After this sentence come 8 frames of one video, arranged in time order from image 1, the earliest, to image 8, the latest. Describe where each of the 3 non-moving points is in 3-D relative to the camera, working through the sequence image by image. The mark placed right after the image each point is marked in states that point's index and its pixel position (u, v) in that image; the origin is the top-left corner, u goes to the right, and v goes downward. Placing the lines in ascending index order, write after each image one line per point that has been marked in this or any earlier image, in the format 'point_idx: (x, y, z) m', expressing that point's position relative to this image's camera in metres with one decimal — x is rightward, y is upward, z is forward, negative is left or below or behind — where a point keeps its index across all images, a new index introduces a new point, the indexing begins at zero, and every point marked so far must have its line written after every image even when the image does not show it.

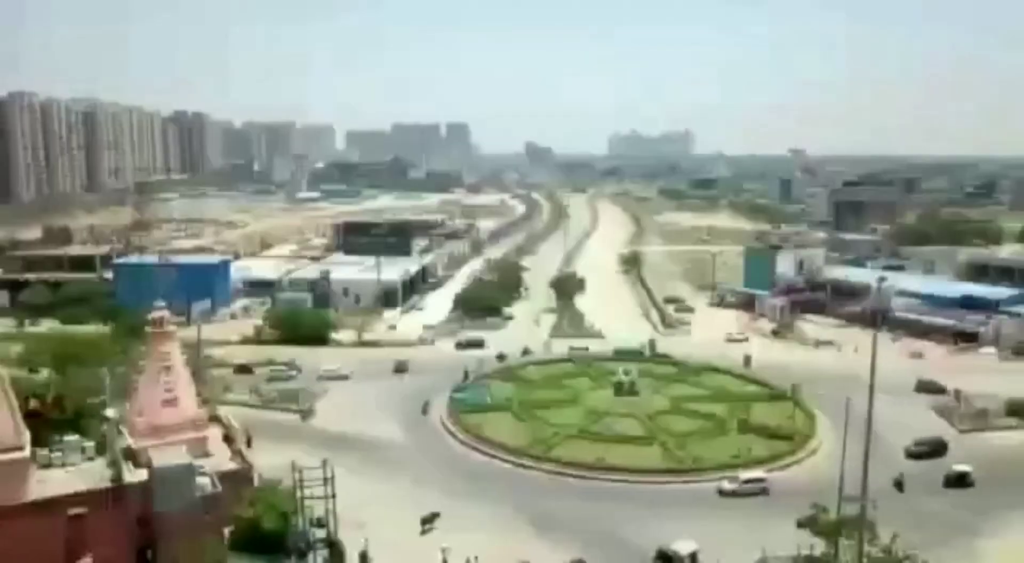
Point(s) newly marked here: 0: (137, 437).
0: (-9.4, -4.0, +21.7) m
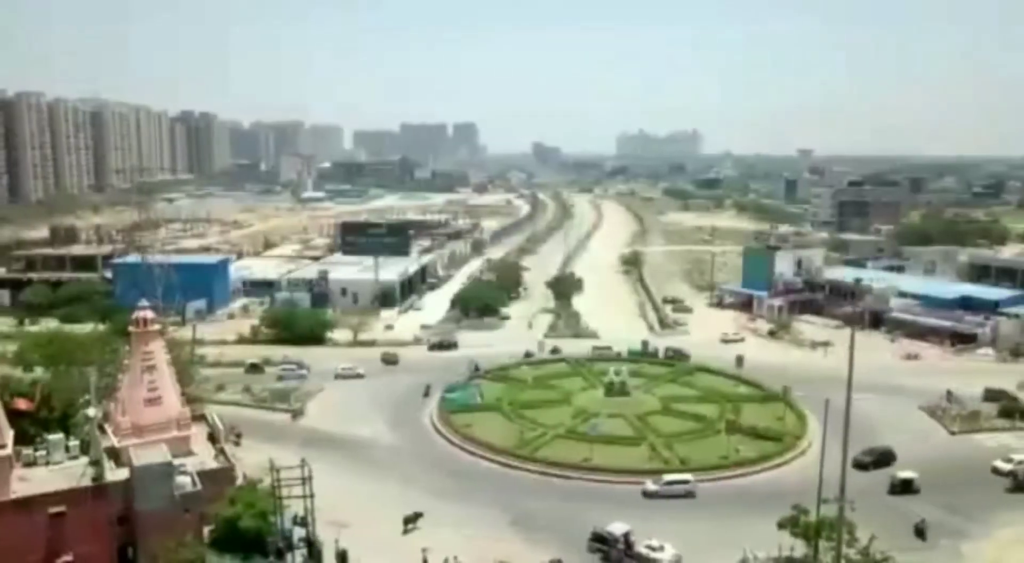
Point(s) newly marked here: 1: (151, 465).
0: (-9.8, -4.0, +21.8) m
1: (-8.1, -4.2, +19.6) m
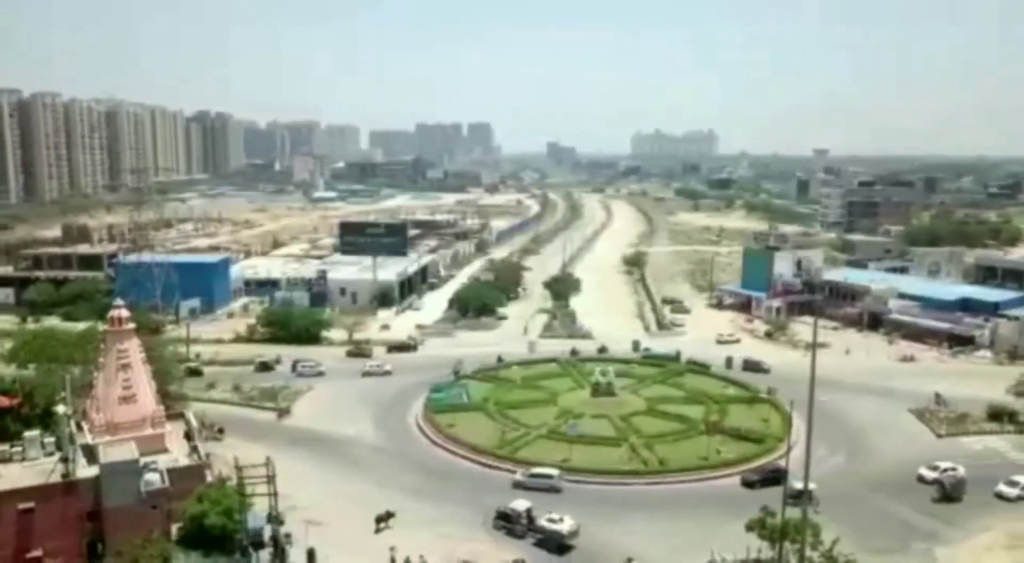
0: (-10.7, -4.0, +22.1) m
1: (-9.0, -4.1, +19.9) m
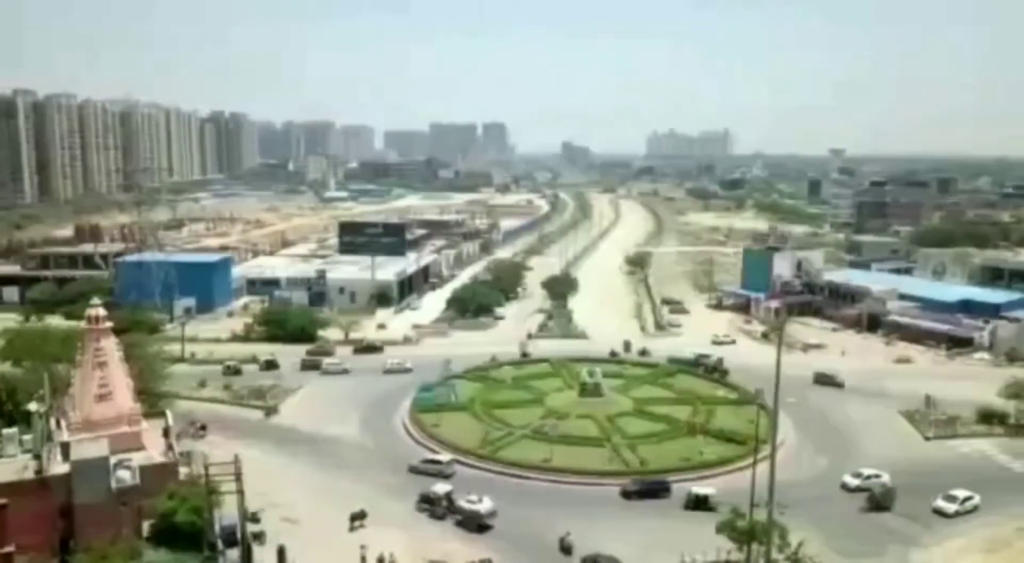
0: (-11.4, -3.9, +22.3) m
1: (-9.8, -4.1, +20.1) m
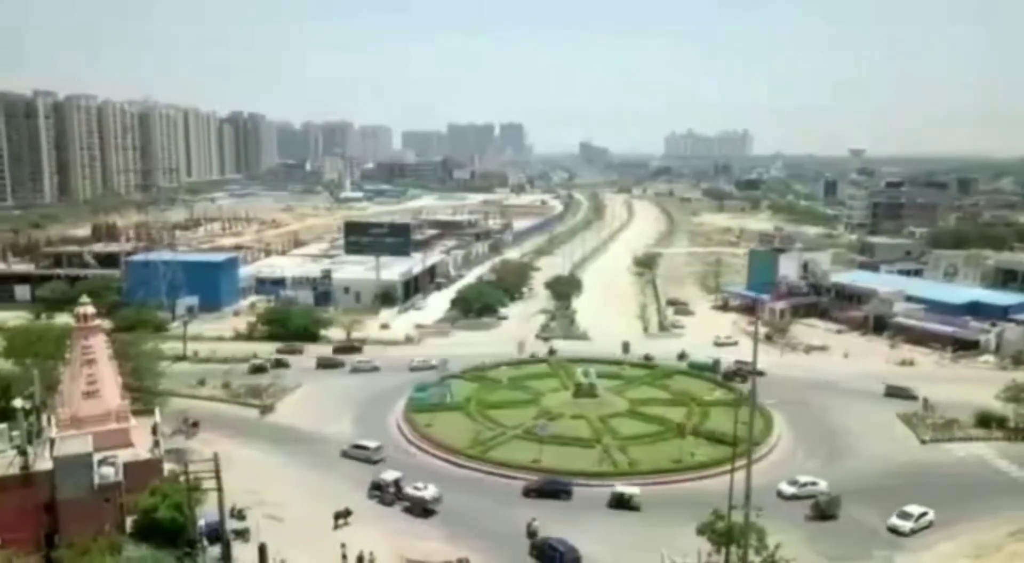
0: (-11.9, -3.9, +22.6) m
1: (-10.3, -4.1, +20.4) m
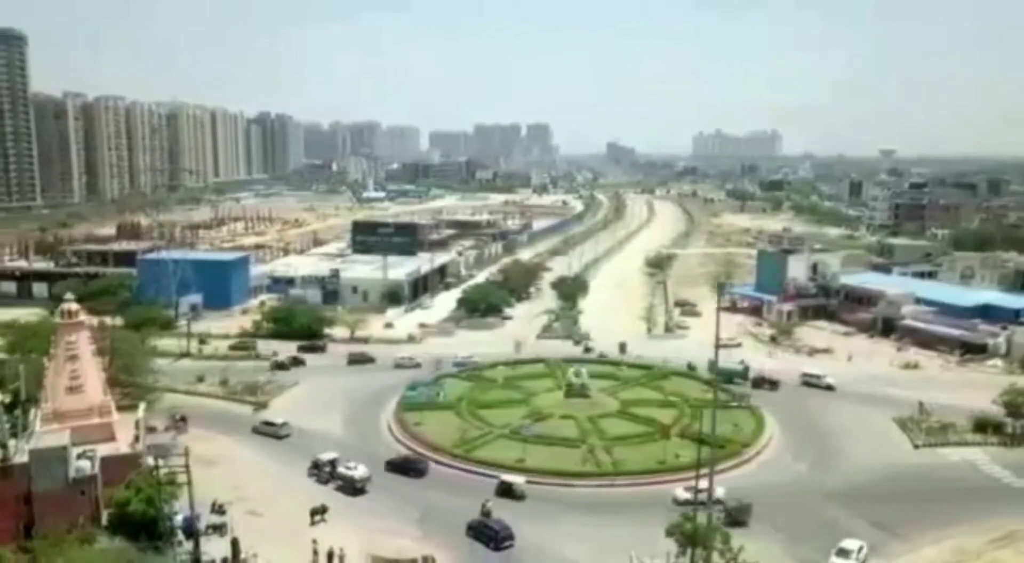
0: (-12.6, -3.8, +23.1) m
1: (-11.1, -4.0, +20.8) m
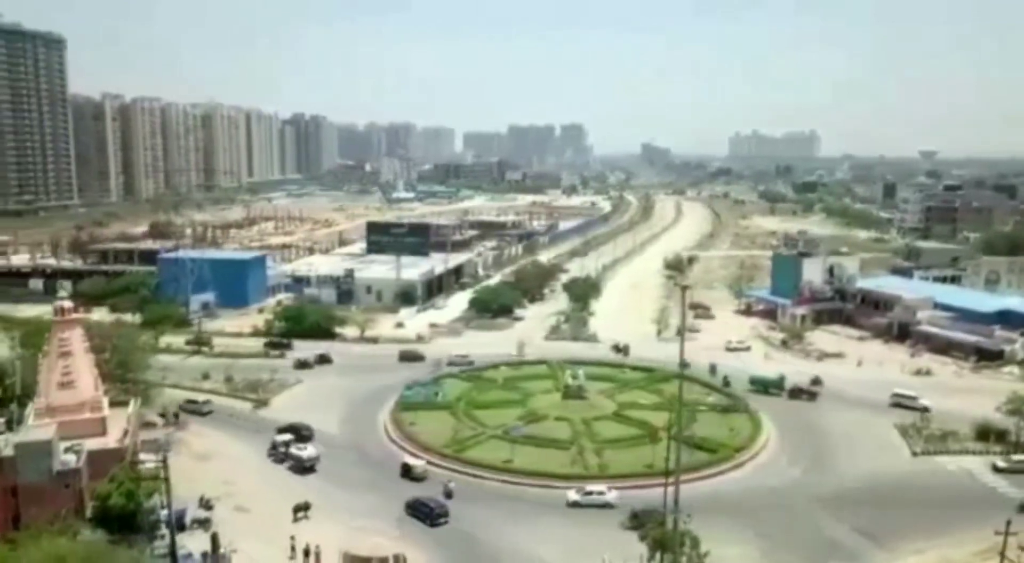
0: (-13.2, -3.8, +23.8) m
1: (-11.8, -4.0, +21.4) m
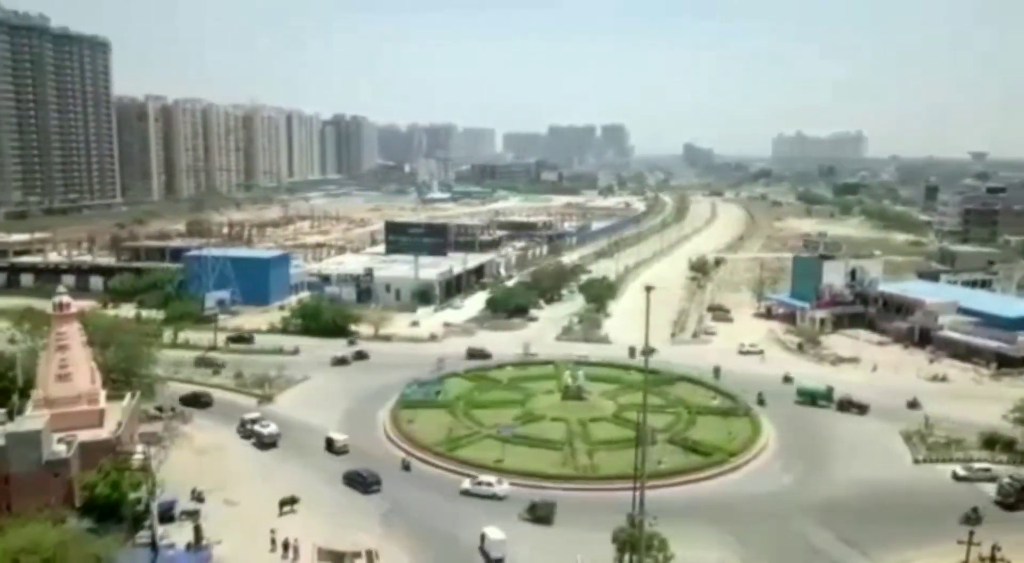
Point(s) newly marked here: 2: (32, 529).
0: (-13.7, -3.6, +24.5) m
1: (-12.4, -3.9, +22.1) m
2: (-11.0, -5.7, +19.8) m
